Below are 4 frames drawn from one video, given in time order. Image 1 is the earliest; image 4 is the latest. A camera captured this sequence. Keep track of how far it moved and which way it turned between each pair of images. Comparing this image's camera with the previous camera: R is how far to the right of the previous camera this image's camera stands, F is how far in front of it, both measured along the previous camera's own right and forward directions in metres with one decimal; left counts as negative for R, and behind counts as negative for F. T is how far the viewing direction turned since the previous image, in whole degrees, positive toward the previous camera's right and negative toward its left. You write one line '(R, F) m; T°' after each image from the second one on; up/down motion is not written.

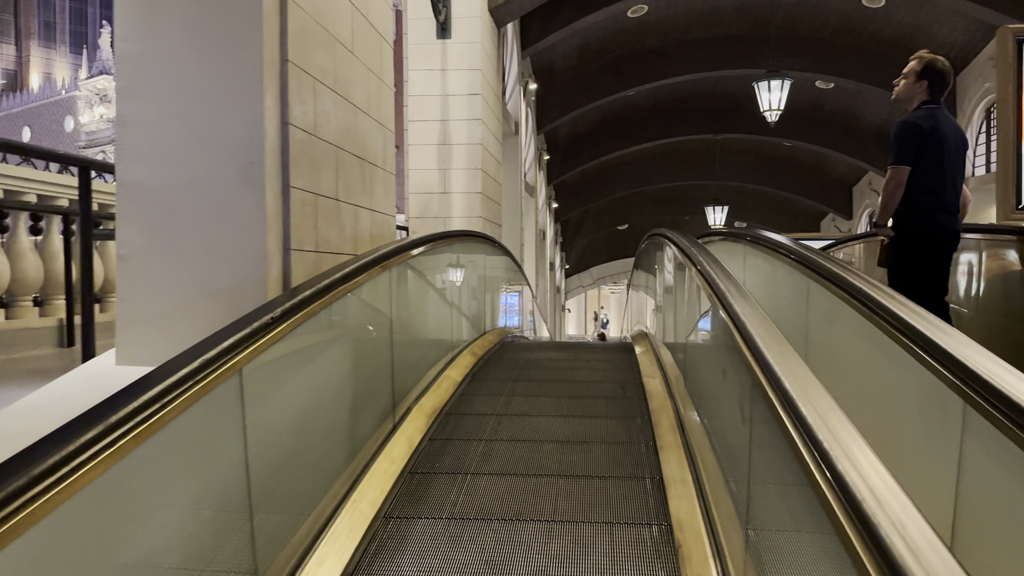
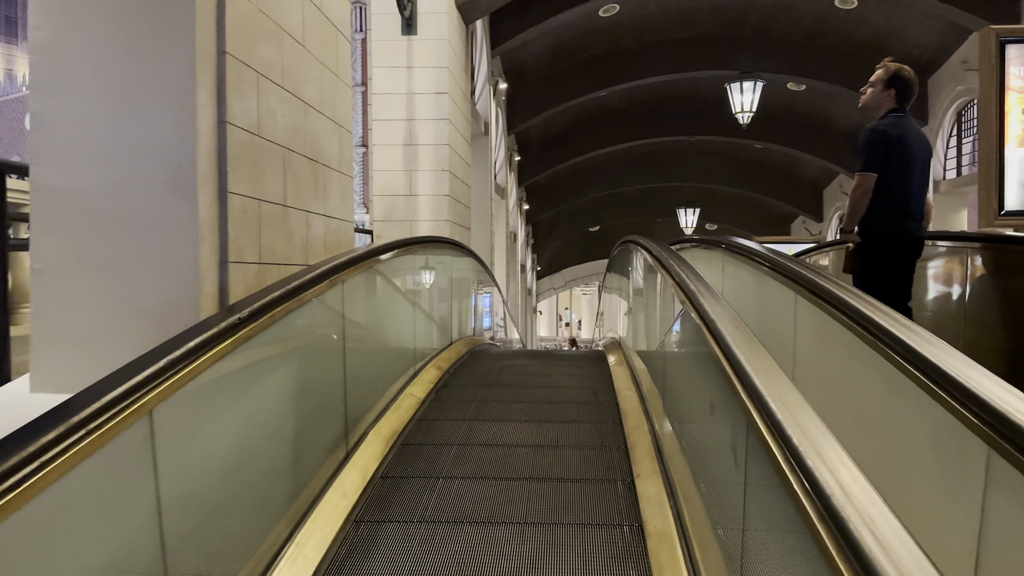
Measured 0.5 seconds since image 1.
(0.0, +0.2) m; +2°
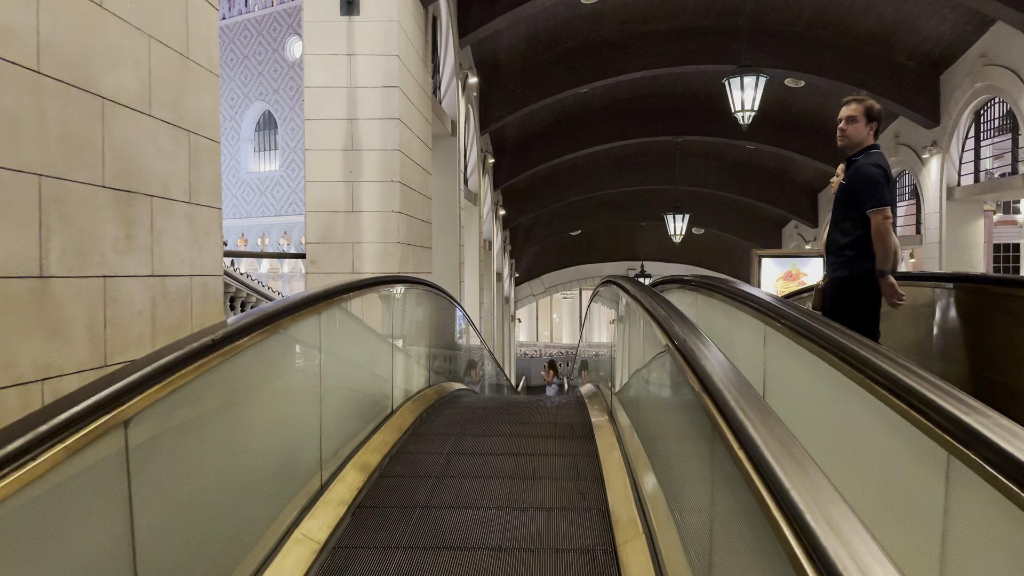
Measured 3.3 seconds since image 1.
(+0.1, +1.0) m; +1°
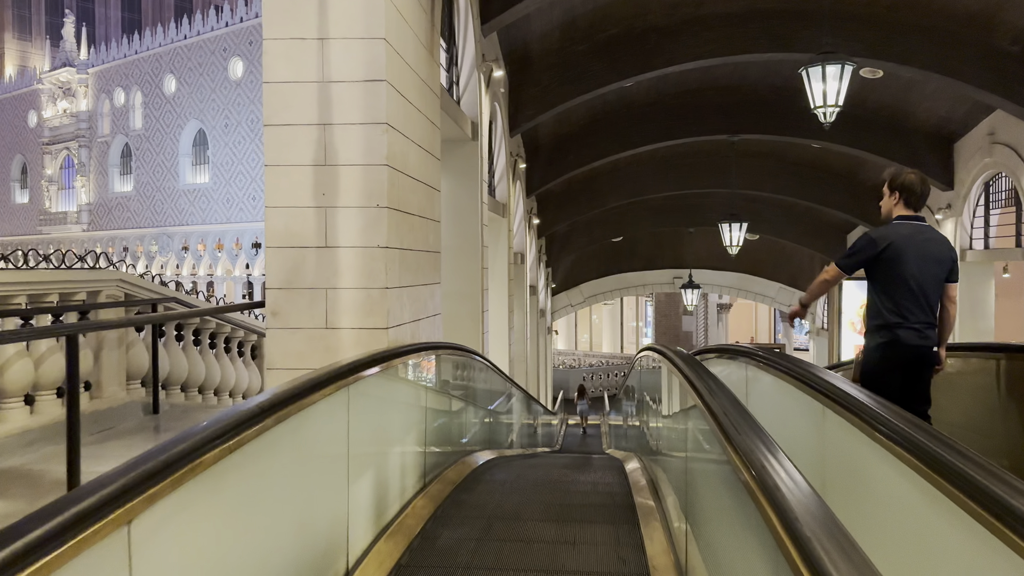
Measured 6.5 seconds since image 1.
(+0.1, +1.1) m; -3°
